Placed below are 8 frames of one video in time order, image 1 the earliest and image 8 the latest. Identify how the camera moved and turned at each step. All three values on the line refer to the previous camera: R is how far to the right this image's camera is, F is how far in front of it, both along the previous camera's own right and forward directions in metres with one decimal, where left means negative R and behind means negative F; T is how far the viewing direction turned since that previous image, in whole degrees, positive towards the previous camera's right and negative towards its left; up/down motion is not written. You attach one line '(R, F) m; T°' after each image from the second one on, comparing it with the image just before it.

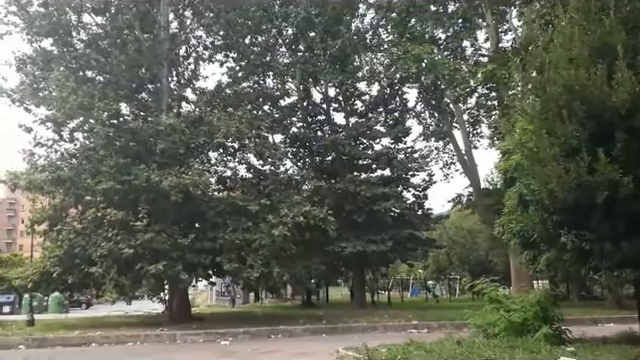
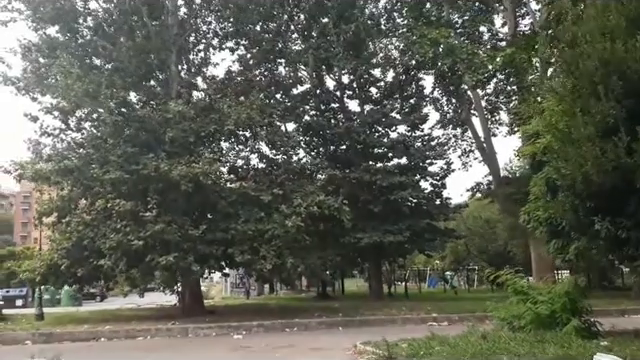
(0.0, +0.6) m; -2°
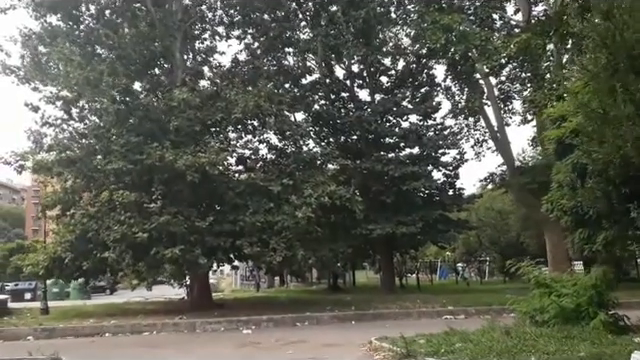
(-0.1, +0.6) m; -1°
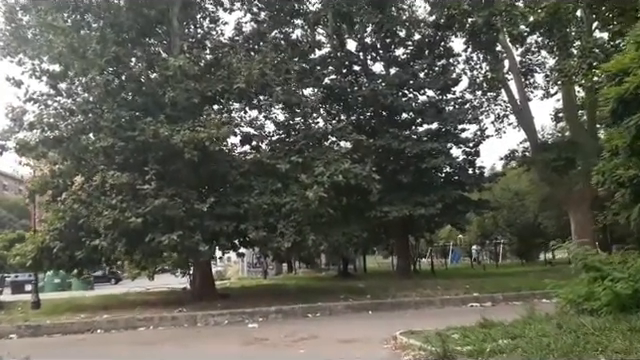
(-0.1, +1.6) m; -1°
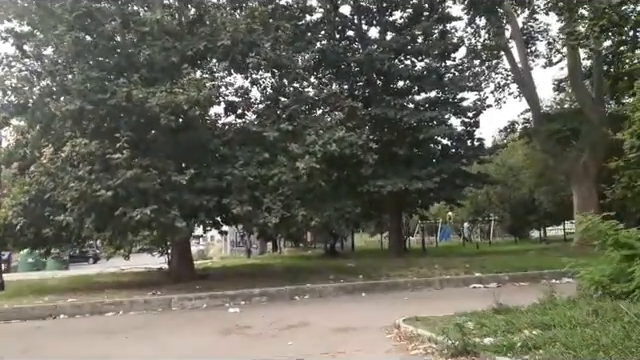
(-0.1, +1.4) m; +1°
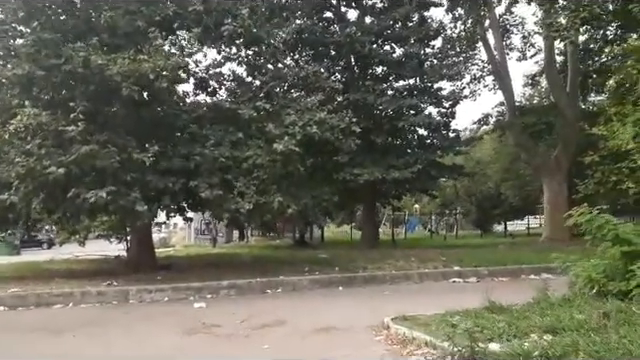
(-0.3, +1.0) m; +4°
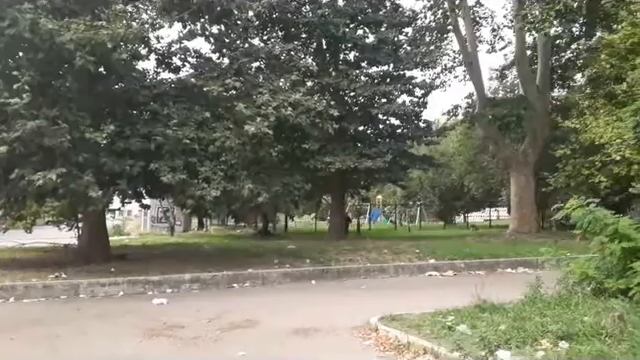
(-0.3, +0.9) m; +4°
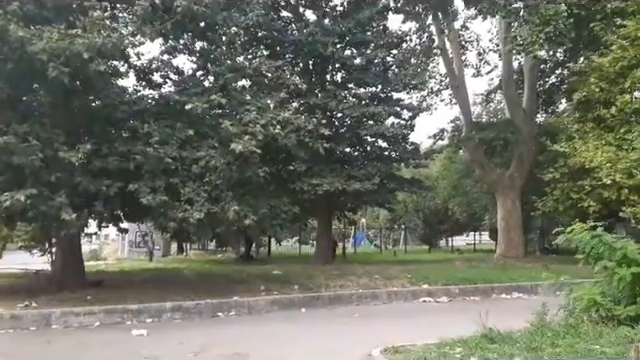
(-0.2, +0.6) m; +2°
